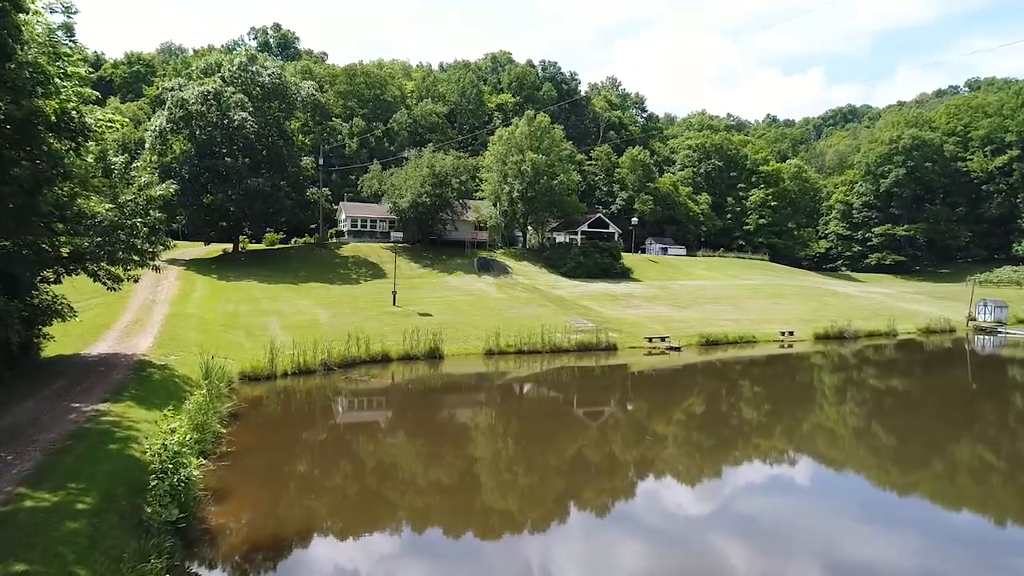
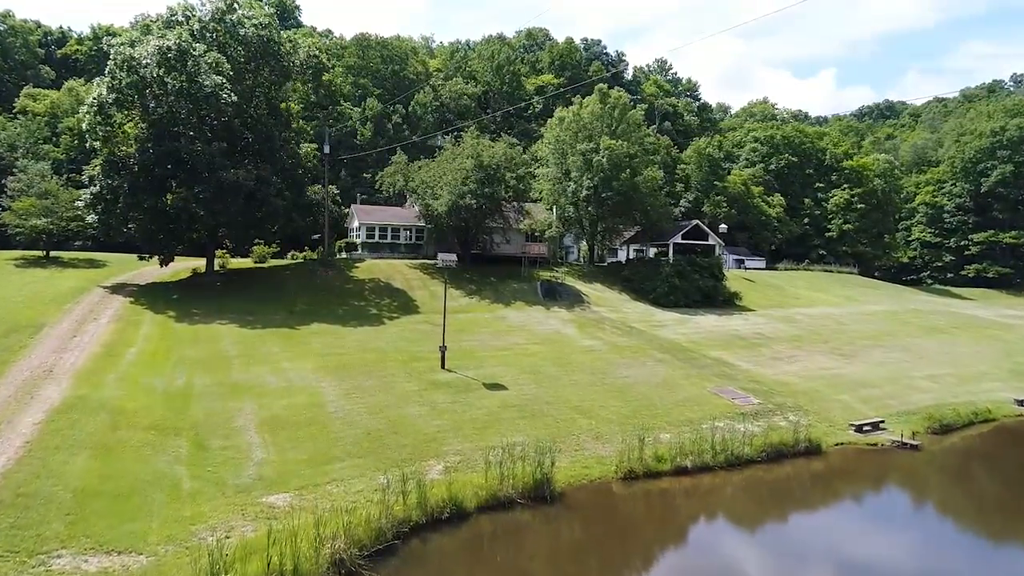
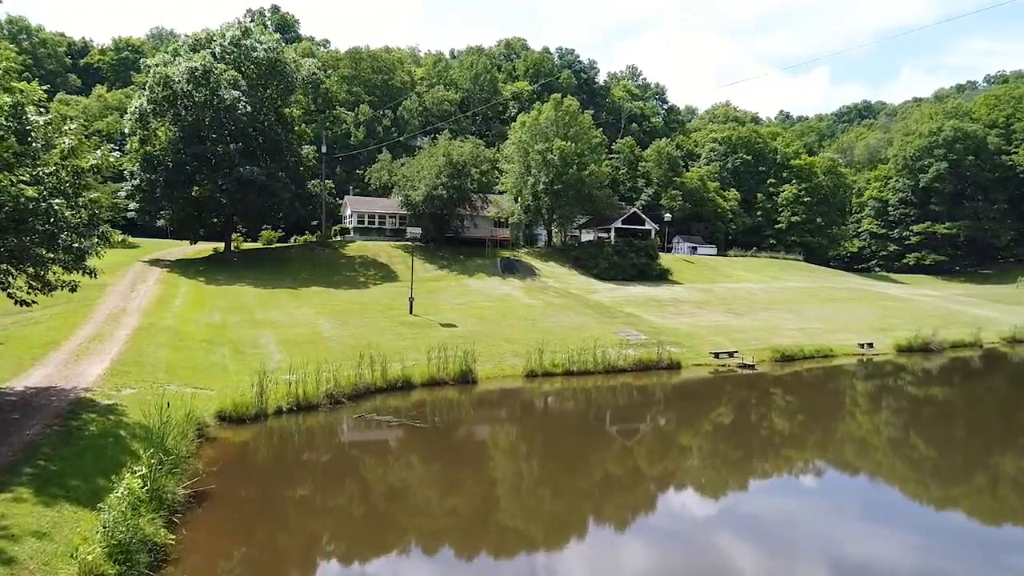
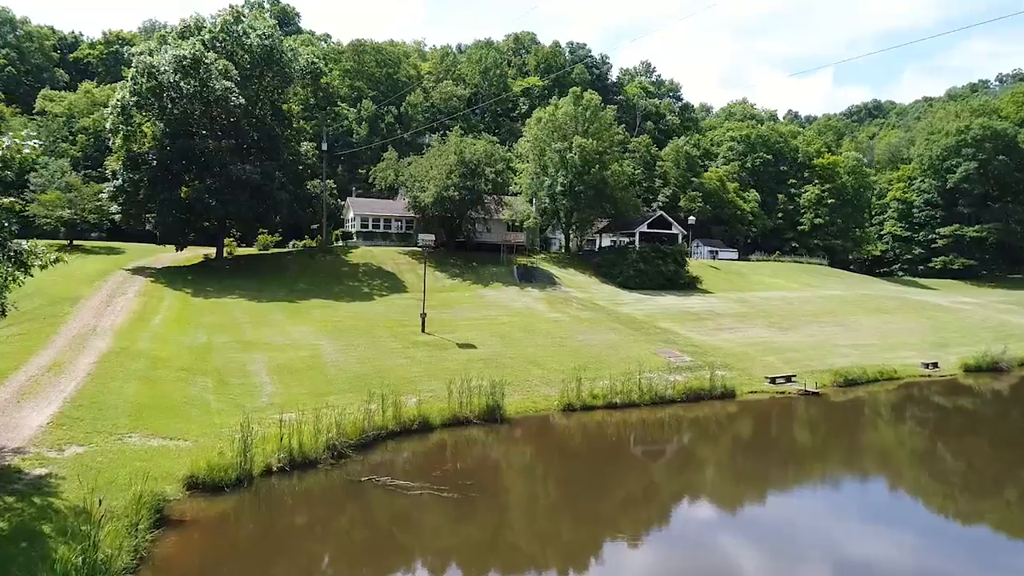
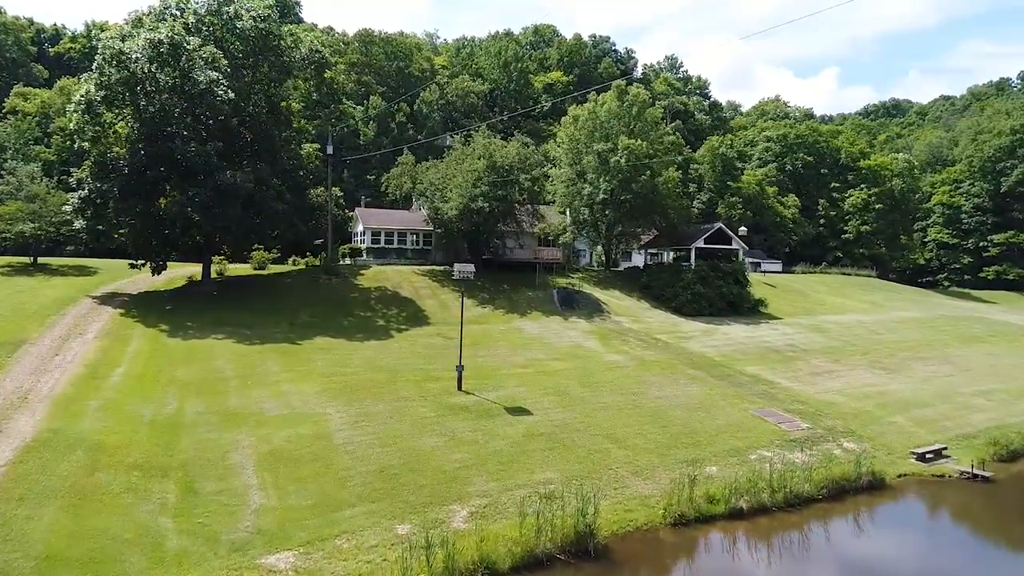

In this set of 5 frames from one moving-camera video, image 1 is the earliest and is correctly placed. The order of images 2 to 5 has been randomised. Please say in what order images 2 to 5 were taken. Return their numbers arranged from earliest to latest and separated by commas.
3, 4, 2, 5
